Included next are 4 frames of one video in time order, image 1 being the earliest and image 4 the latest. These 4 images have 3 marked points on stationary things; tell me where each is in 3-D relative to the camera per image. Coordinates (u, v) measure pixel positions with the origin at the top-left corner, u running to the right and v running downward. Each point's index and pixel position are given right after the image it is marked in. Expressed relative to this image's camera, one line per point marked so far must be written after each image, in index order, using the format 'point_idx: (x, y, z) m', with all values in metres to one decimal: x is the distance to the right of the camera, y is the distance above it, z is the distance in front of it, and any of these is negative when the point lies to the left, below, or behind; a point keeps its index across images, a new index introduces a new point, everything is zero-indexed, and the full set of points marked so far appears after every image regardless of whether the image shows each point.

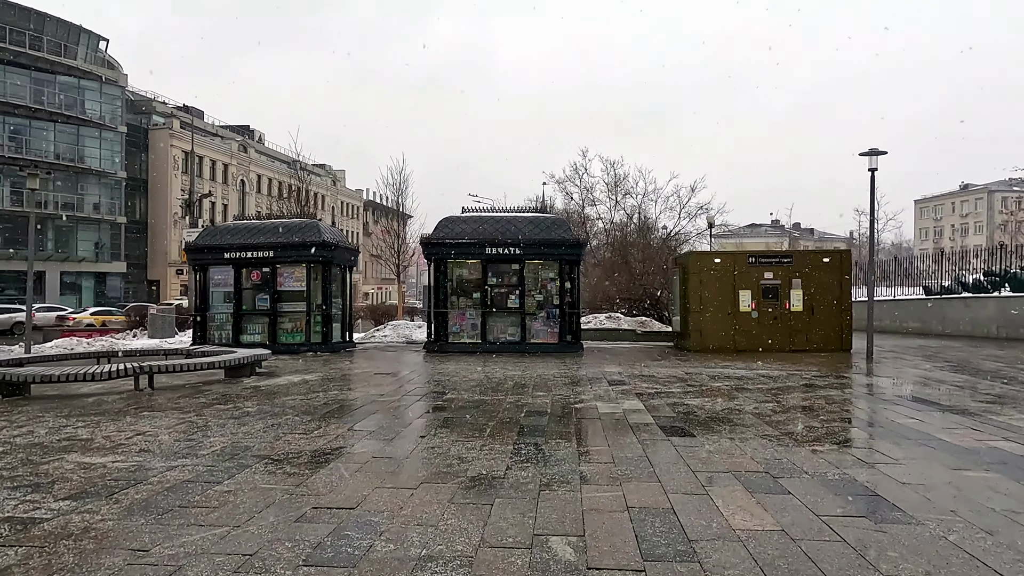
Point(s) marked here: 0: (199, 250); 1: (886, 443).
0: (-8.6, +1.0, +18.2) m
1: (+3.7, -1.5, +6.6) m
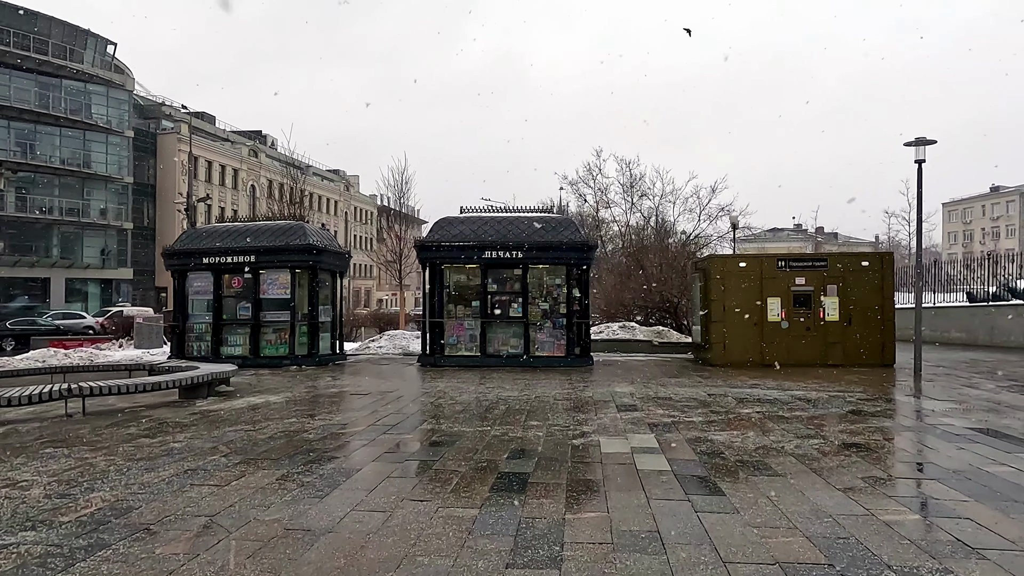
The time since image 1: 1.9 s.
0: (-8.5, +0.8, +16.9) m
1: (+3.5, -1.6, +4.9) m
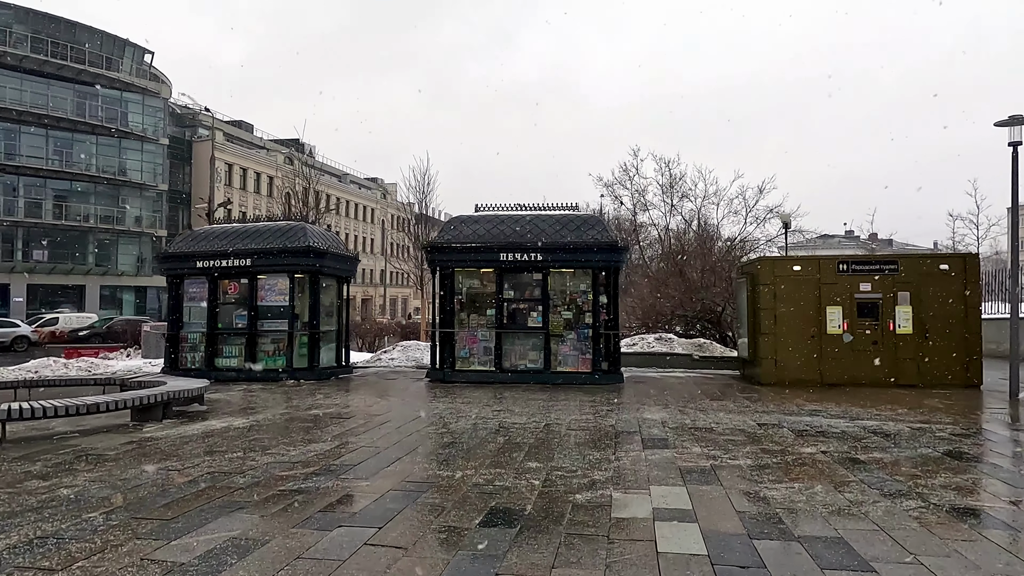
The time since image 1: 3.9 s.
0: (-8.0, +0.7, +15.6) m
1: (+3.2, -1.6, +2.9) m
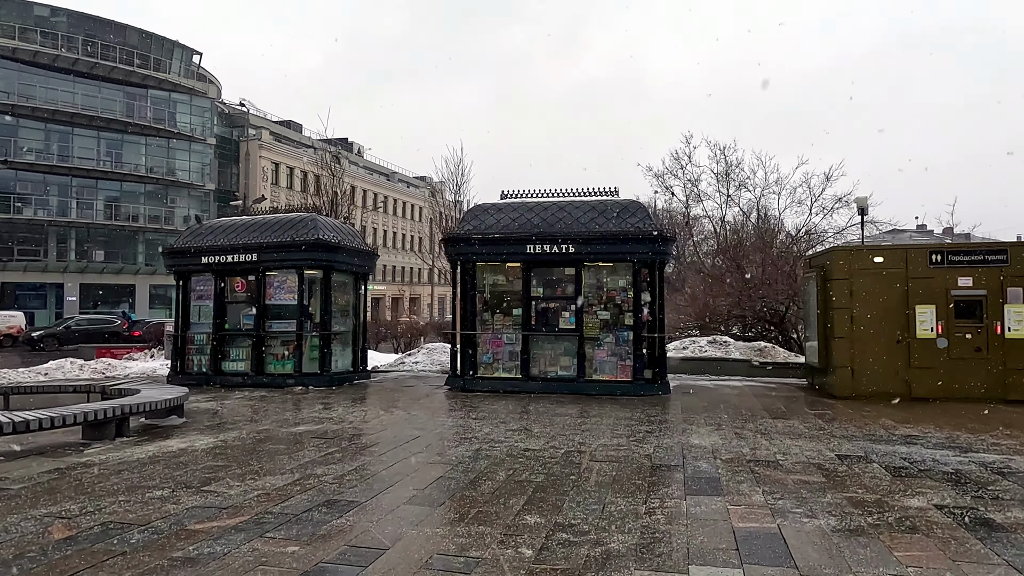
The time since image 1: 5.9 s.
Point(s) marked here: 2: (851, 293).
0: (-7.3, +0.7, +14.6) m
1: (+2.8, -1.6, +1.0) m
2: (+5.8, -0.1, +11.4) m
